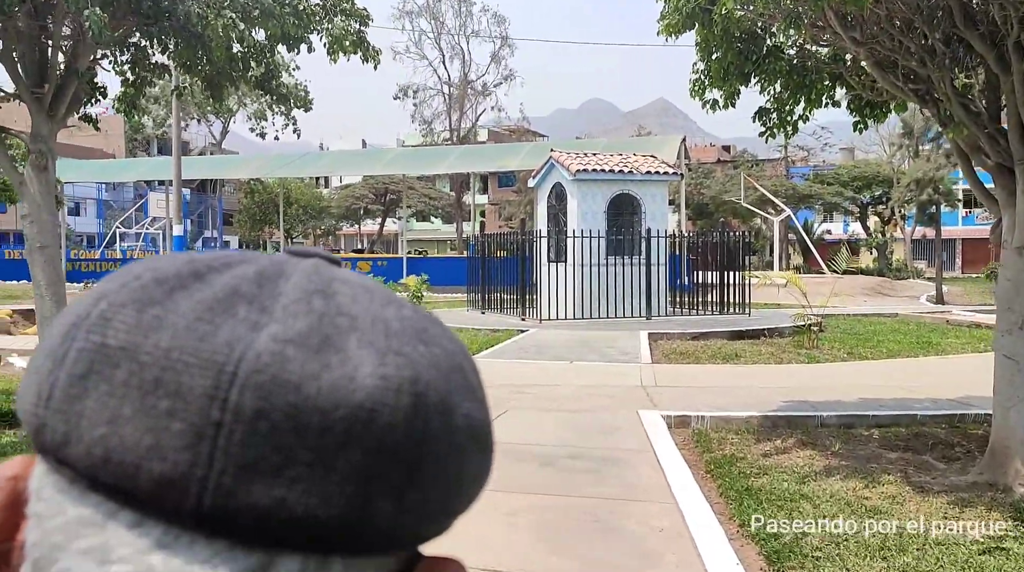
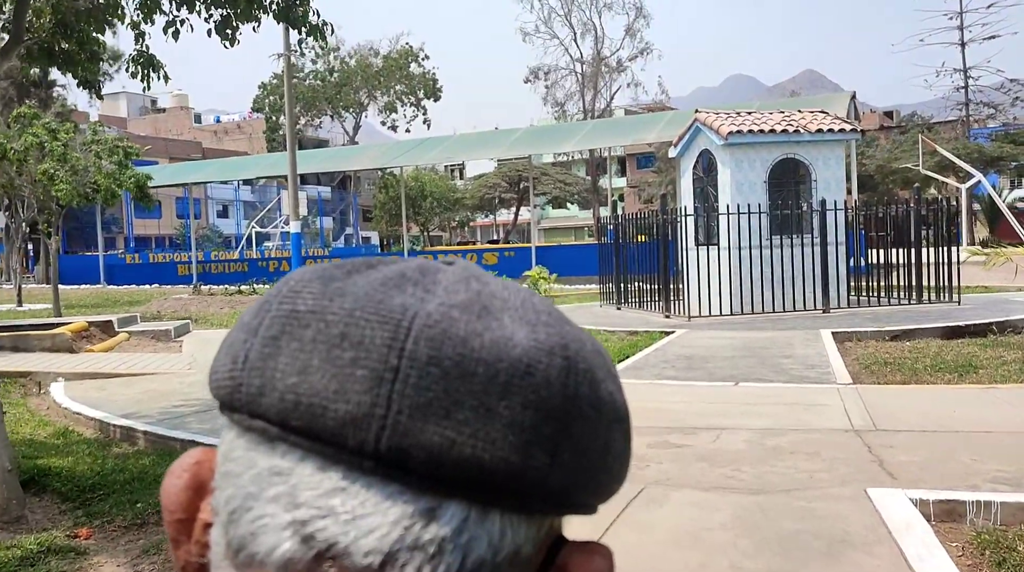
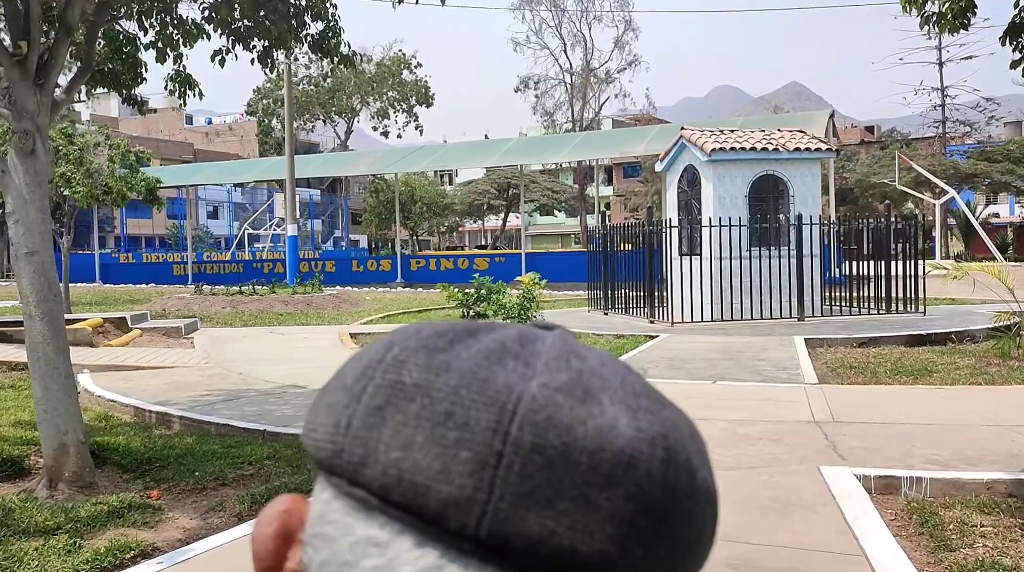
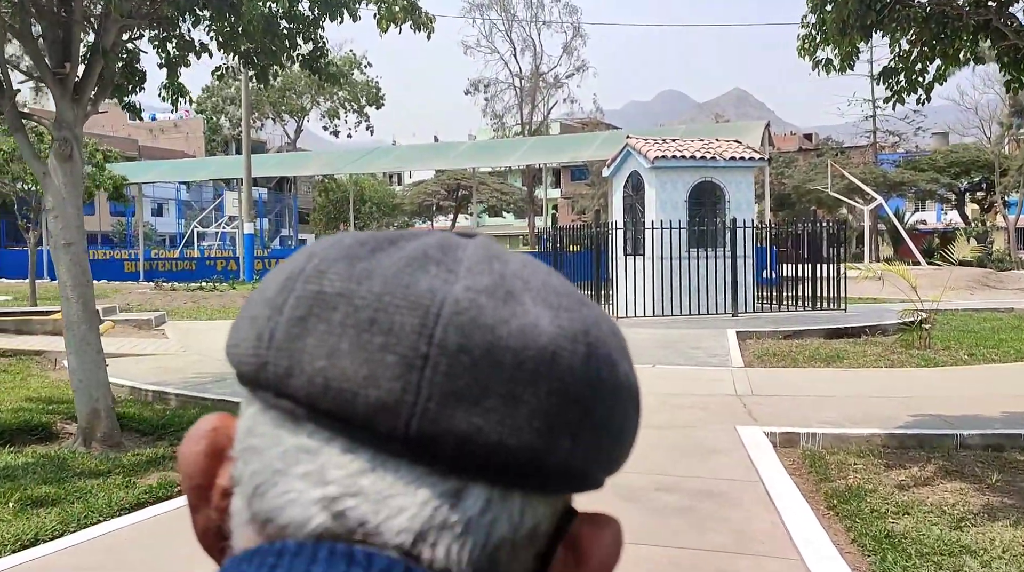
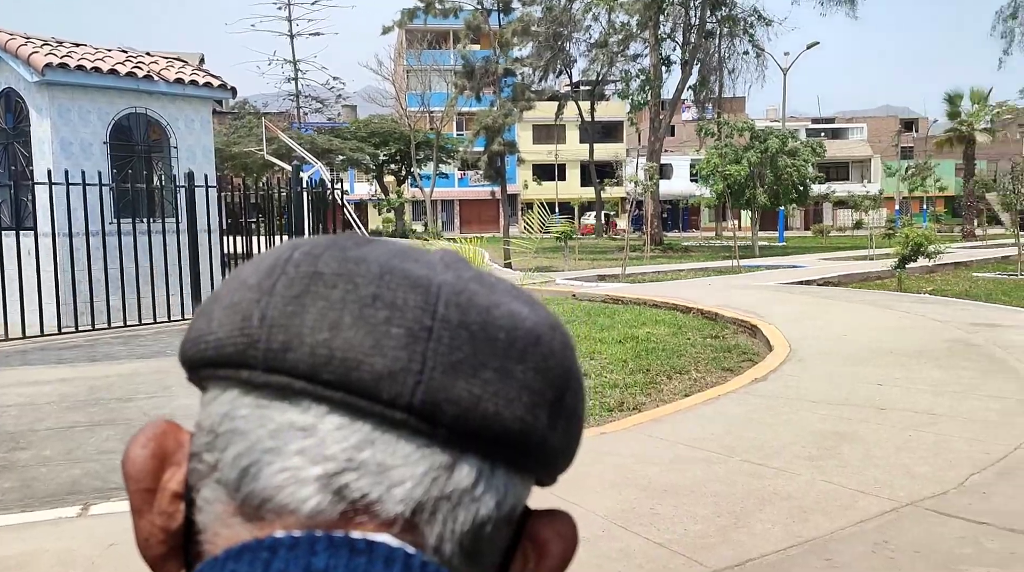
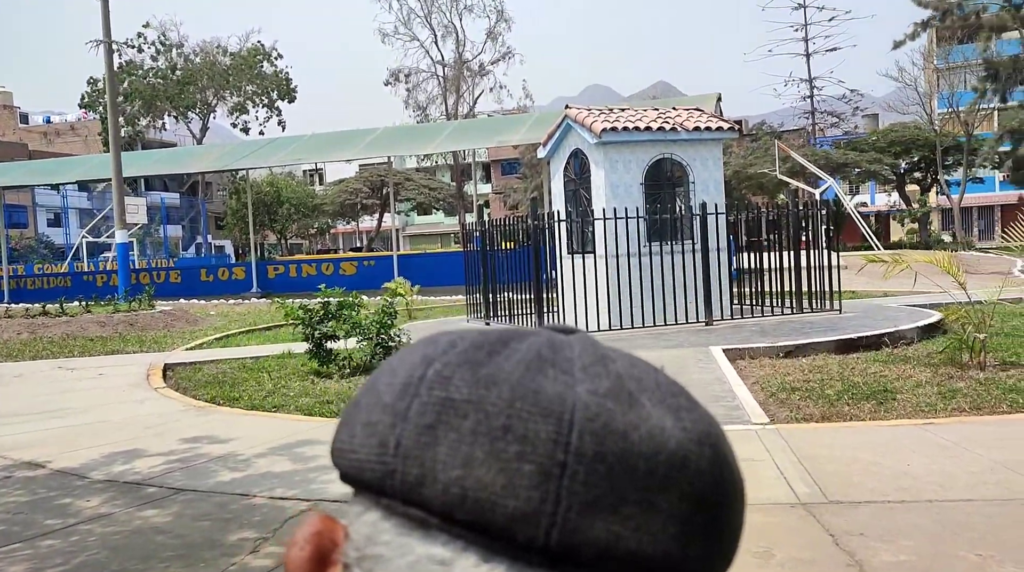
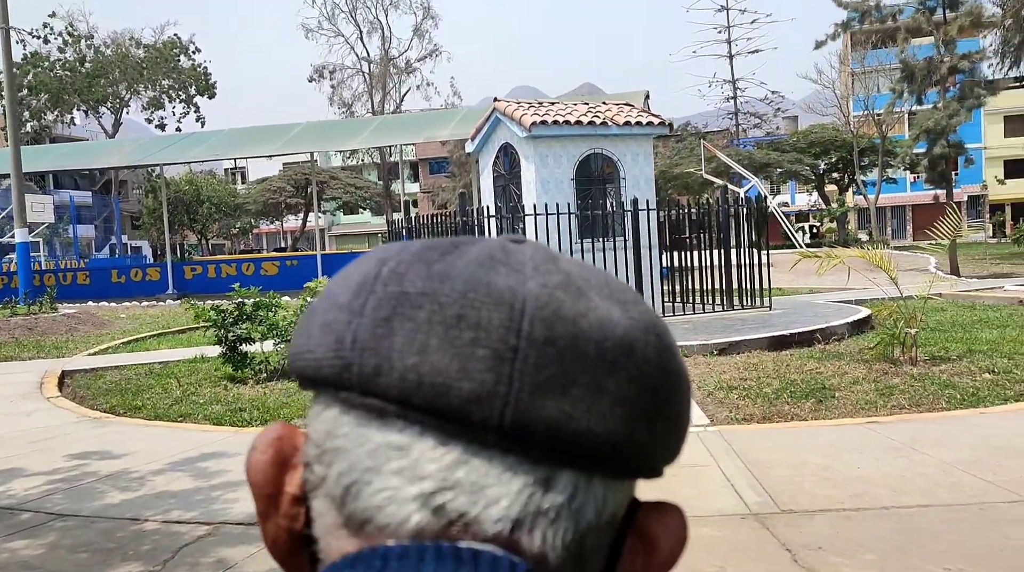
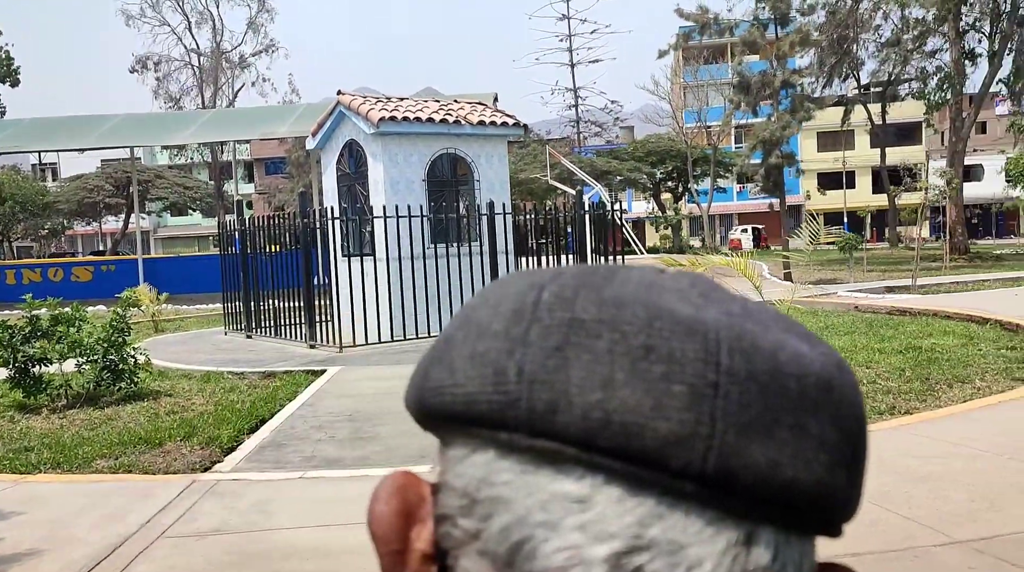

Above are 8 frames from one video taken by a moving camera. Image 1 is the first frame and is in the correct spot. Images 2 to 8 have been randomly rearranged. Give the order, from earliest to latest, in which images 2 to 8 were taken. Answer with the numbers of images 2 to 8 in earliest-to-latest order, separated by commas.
4, 3, 2, 6, 7, 8, 5
